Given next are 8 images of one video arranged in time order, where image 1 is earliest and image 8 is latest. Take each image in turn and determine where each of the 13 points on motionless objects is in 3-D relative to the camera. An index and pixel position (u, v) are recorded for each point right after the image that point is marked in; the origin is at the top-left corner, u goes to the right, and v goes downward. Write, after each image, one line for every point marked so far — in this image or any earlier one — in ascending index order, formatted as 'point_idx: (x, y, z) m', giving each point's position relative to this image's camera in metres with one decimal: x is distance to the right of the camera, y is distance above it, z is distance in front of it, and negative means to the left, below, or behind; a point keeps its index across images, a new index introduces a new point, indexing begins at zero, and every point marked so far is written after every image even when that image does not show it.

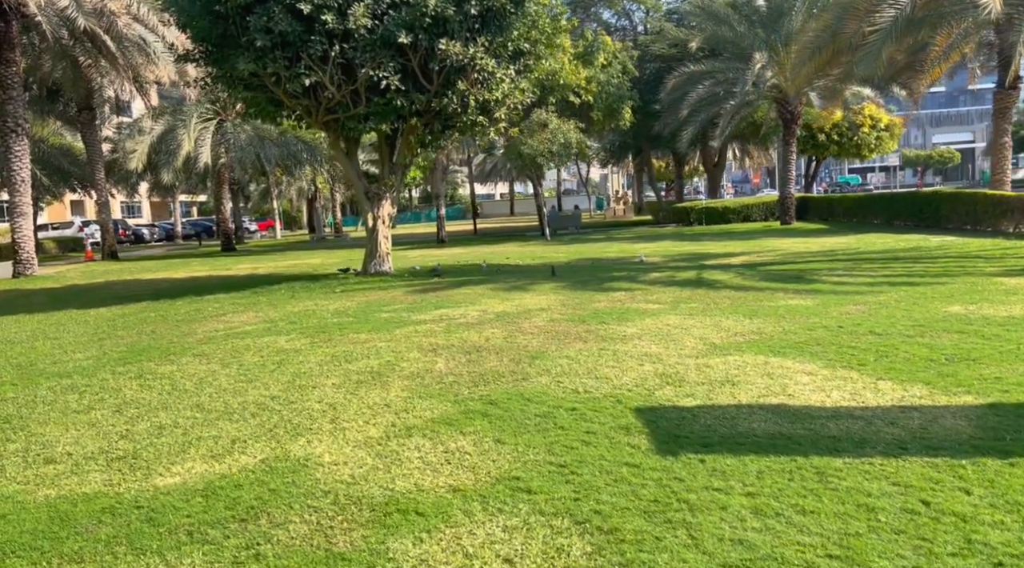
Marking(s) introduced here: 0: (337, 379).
0: (-1.3, -0.7, +6.6) m
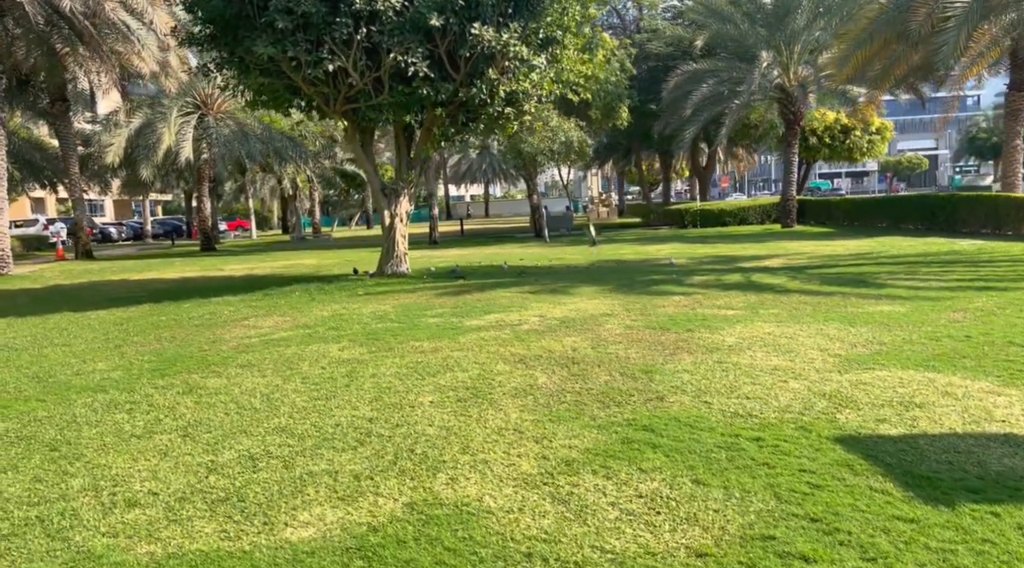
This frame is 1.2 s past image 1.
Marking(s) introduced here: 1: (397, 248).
0: (-0.5, -0.8, +5.8) m
1: (-2.1, +0.7, +15.7) m
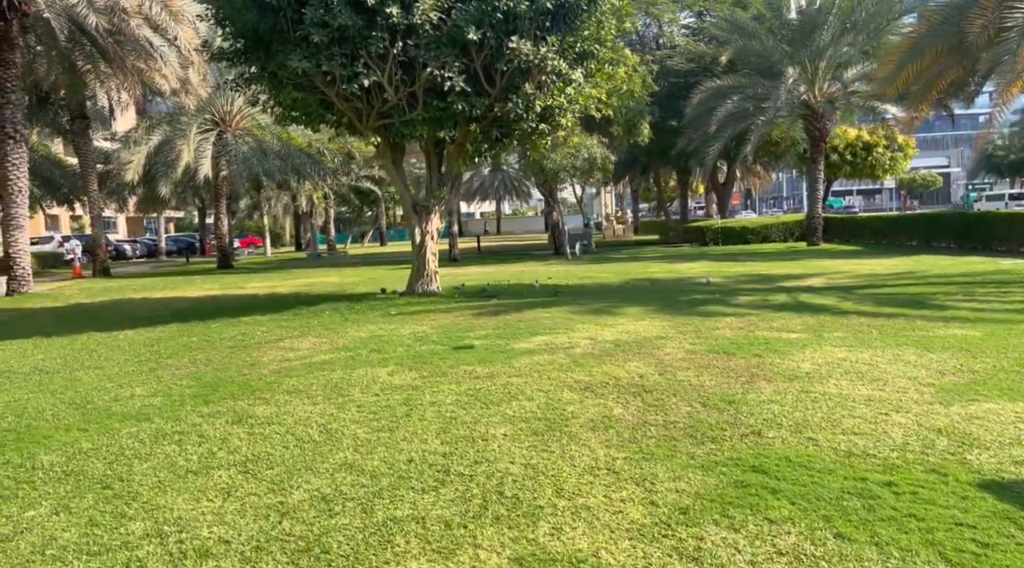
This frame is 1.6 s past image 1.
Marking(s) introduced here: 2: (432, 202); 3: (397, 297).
0: (0.0, -0.9, +5.4) m
1: (-1.5, +0.3, +15.4) m
2: (-1.4, +1.4, +15.4) m
3: (-2.1, -0.2, +15.2) m
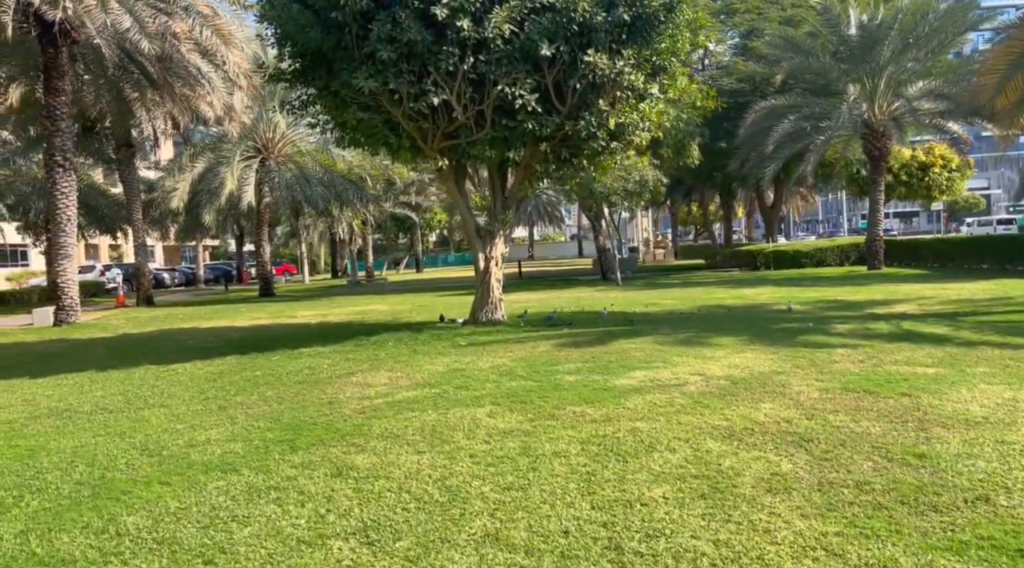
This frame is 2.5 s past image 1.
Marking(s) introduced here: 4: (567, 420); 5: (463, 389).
0: (+0.8, -1.1, +4.6) m
1: (-0.3, -0.2, +14.7) m
2: (-0.3, +1.0, +14.7) m
3: (-0.9, -0.7, +14.5) m
4: (+0.4, -1.0, +6.7) m
5: (-0.5, -1.0, +8.5) m
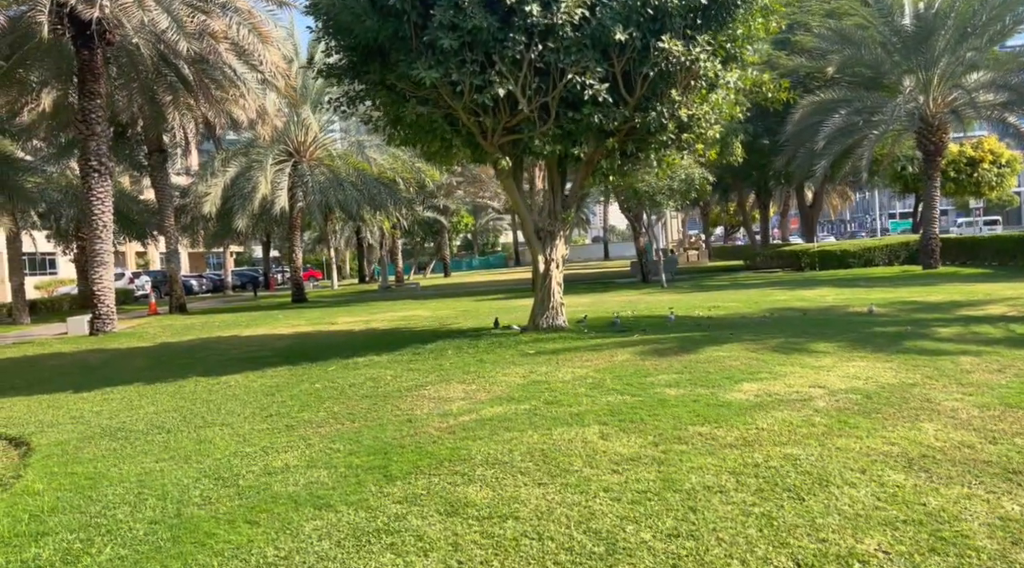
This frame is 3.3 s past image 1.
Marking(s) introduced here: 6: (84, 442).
0: (+1.6, -1.1, +3.7) m
1: (+0.6, -0.2, +13.9) m
2: (+0.7, +0.9, +13.9) m
3: (+0.1, -0.8, +13.7) m
4: (+1.2, -1.1, +5.8) m
5: (+0.4, -1.1, +7.7) m
6: (-3.8, -1.4, +7.7) m
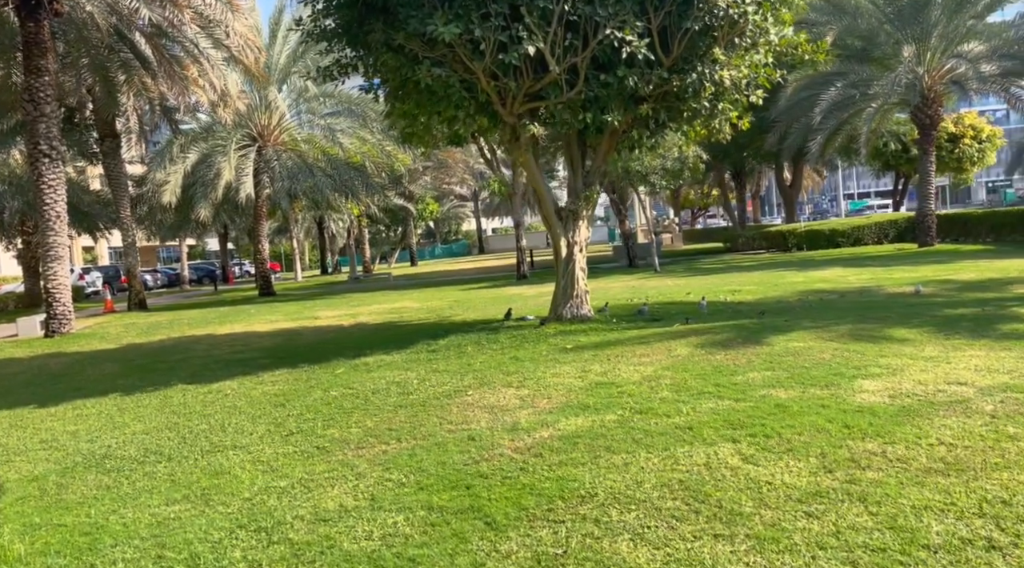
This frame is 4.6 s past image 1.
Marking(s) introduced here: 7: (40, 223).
0: (+2.4, -1.0, +2.5) m
1: (+0.9, 0.0, +12.5) m
2: (+1.0, +1.1, +12.5) m
3: (+0.4, -0.6, +12.3) m
4: (+1.9, -0.9, +4.6) m
5: (+1.0, -0.9, +6.4) m
6: (-3.2, -1.4, +6.2) m
7: (-10.2, +1.4, +19.0) m
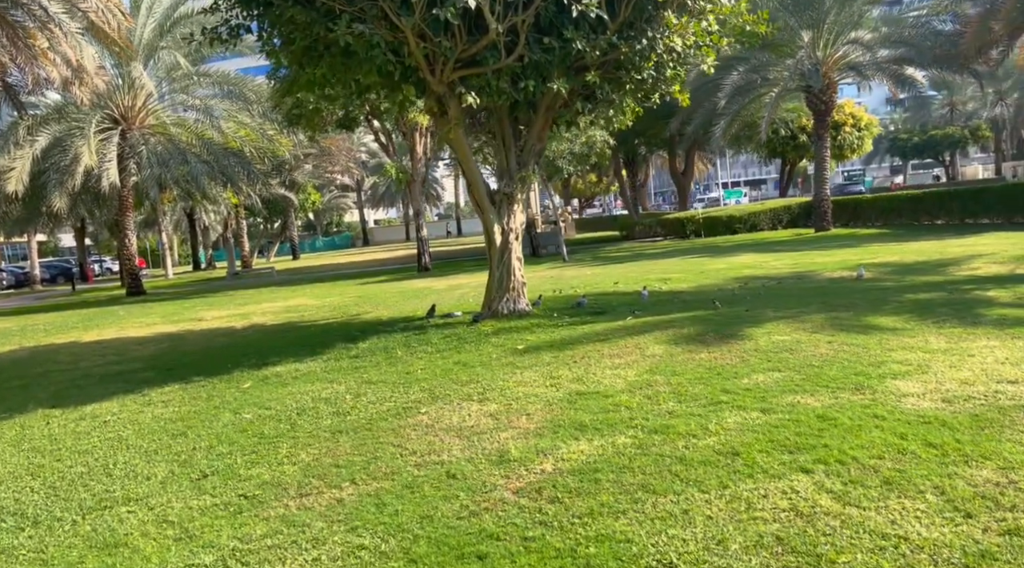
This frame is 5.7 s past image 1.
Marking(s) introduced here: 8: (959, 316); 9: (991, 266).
0: (+2.8, -1.0, +1.5) m
1: (0.0, +0.1, +11.2) m
2: (0.0, +1.2, +11.2) m
3: (-0.5, -0.5, +11.0) m
4: (+2.1, -0.9, +3.5) m
5: (+0.9, -0.9, +5.2) m
6: (-3.2, -1.4, +4.4) m
7: (-12.0, +1.3, +16.1) m
8: (+4.3, -0.3, +8.5) m
9: (+7.1, +0.3, +12.7) m
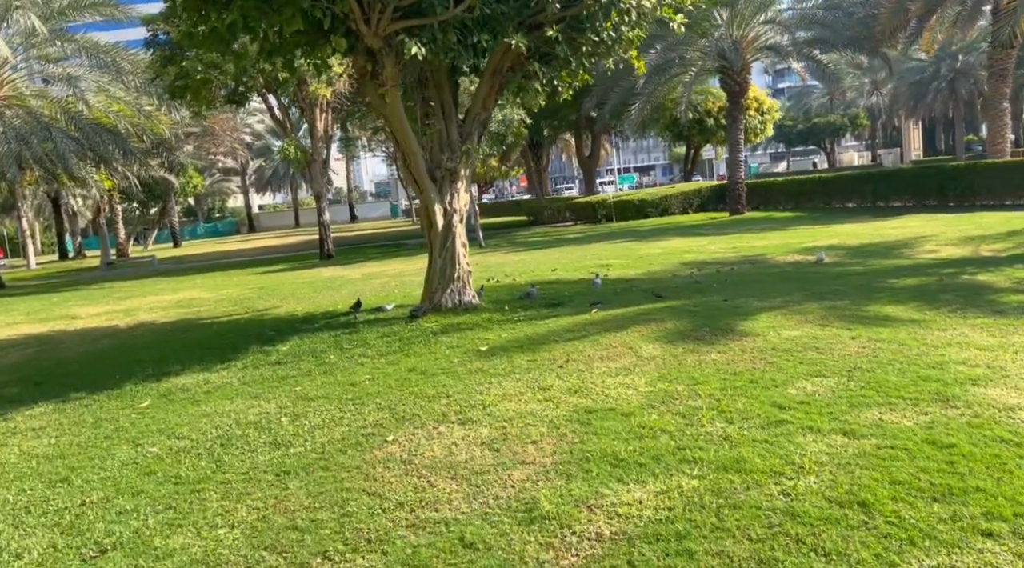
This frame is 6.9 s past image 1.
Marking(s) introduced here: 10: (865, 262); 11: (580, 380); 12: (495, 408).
0: (+3.4, -0.9, +0.5) m
1: (-0.7, +0.2, +9.8) m
2: (-0.7, +1.4, +9.8) m
3: (-1.1, -0.4, +9.5) m
4: (+2.4, -0.9, +2.4) m
5: (+1.0, -0.8, +3.9) m
6: (-2.9, -1.4, +2.7) m
7: (-13.2, +1.3, +13.1) m
8: (+4.0, -0.2, +7.6) m
9: (+6.2, +0.5, +12.2) m
10: (+4.6, +0.3, +11.4) m
11: (+0.4, -0.7, +6.0) m
12: (-0.2, -0.8, +5.5) m
